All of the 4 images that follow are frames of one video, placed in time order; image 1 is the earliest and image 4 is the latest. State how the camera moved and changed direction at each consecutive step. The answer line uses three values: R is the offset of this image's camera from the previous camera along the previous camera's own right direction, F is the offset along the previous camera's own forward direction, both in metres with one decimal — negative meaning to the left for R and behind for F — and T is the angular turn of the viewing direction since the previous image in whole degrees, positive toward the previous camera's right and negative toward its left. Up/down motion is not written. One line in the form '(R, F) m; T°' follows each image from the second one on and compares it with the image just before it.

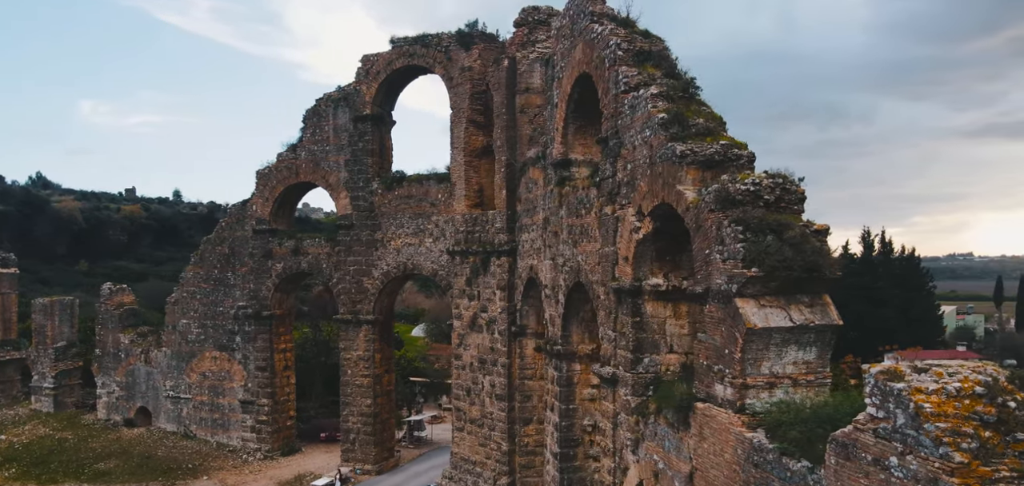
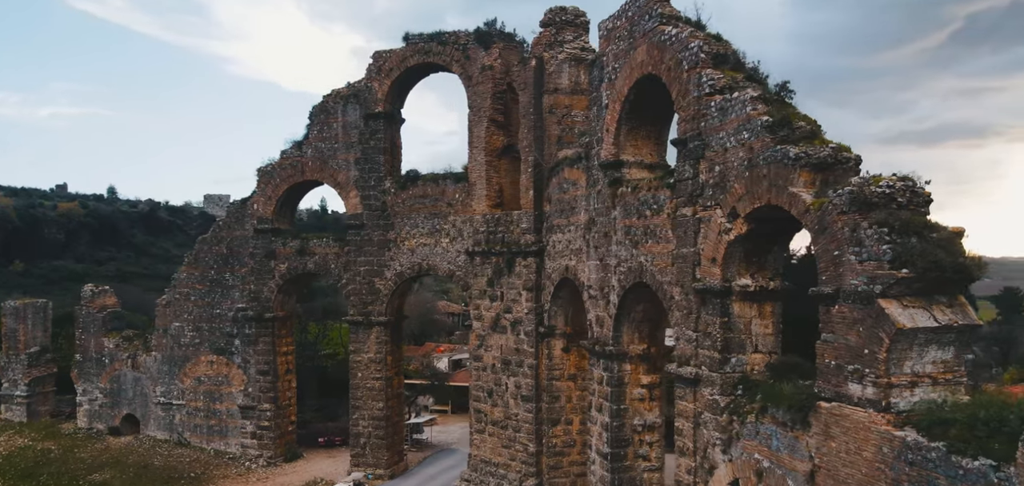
(-1.9, +0.2) m; +5°
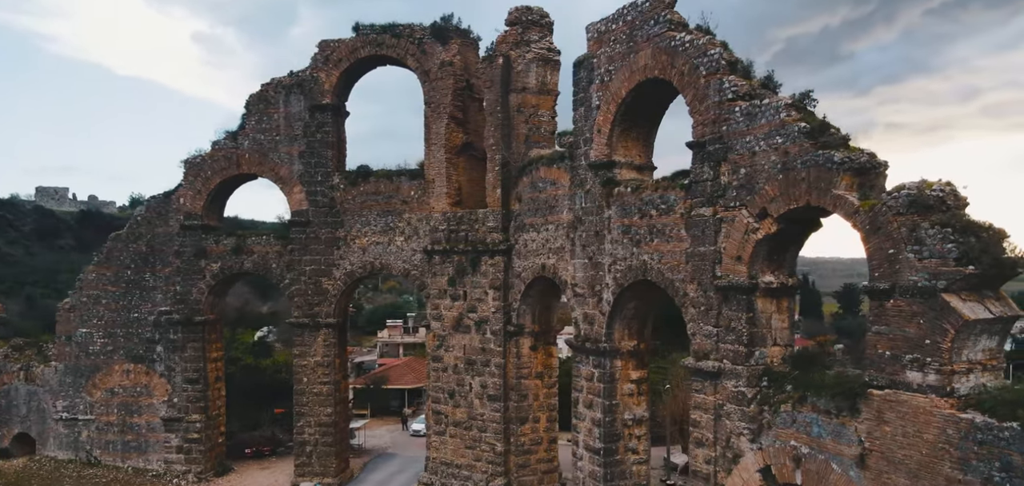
(-2.2, +0.3) m; +11°
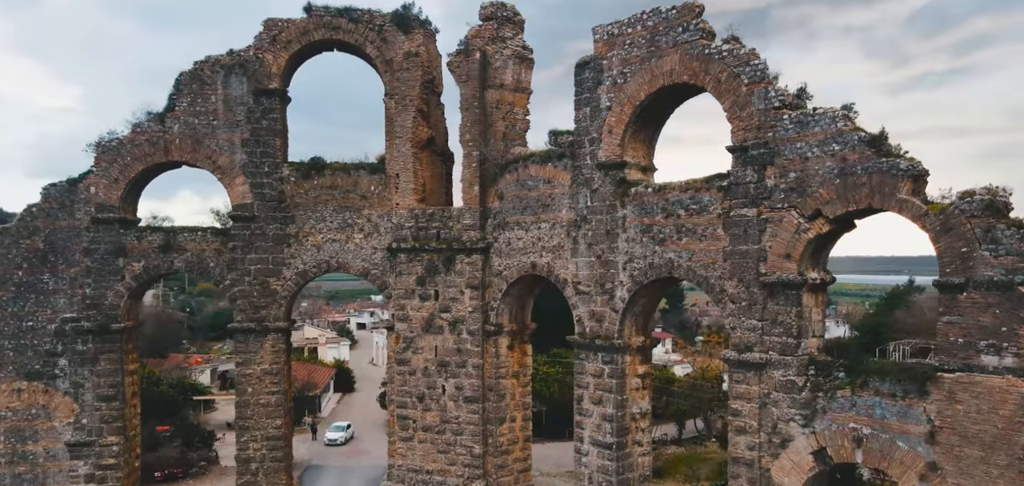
(-3.5, +0.7) m; +16°
